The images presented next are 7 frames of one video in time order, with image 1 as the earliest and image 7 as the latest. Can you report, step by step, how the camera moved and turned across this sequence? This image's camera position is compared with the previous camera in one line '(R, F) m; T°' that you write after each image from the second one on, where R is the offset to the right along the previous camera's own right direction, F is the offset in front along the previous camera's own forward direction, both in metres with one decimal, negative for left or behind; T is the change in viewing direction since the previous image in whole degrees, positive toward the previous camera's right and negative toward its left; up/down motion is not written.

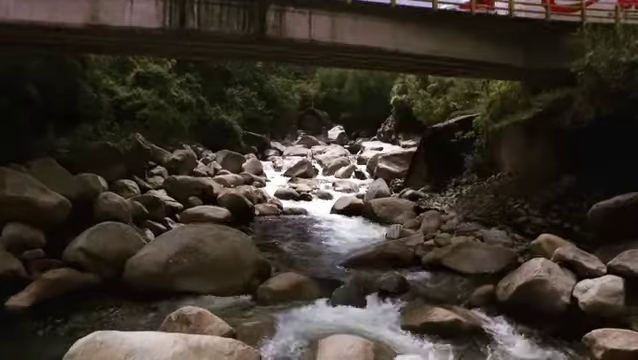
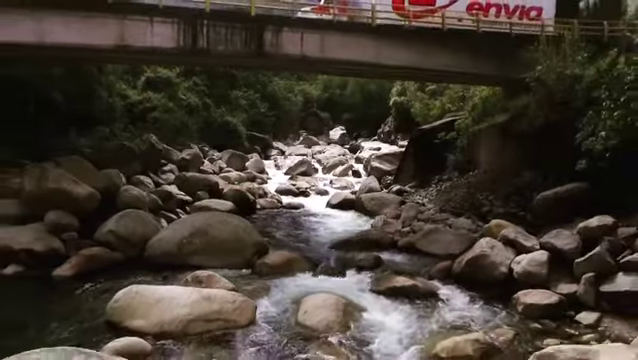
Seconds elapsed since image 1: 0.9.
(+0.5, -2.1) m; -1°
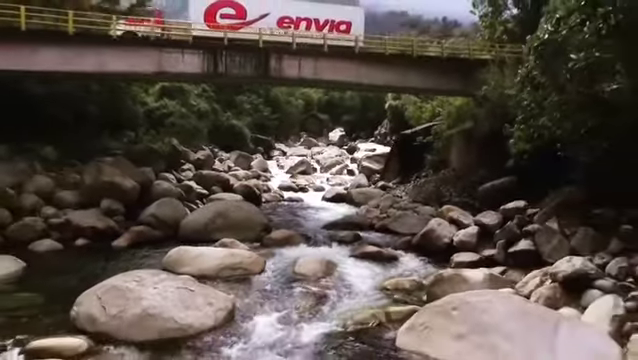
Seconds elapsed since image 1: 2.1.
(+0.3, -3.8) m; 0°
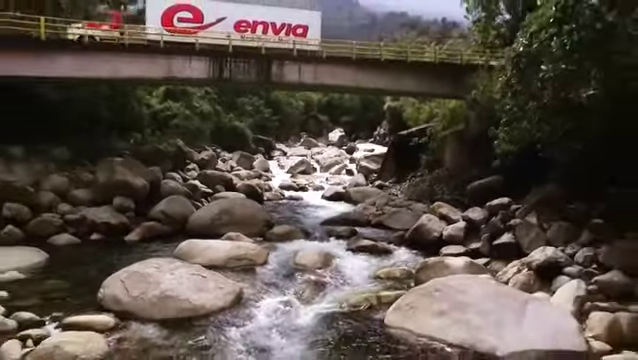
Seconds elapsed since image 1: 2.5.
(0.0, -1.1) m; 0°
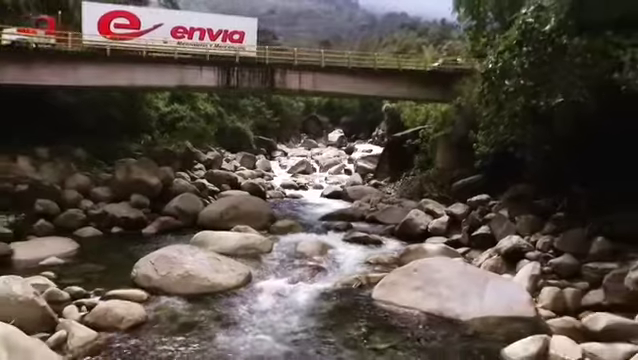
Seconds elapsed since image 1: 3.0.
(+0.1, -1.8) m; 0°
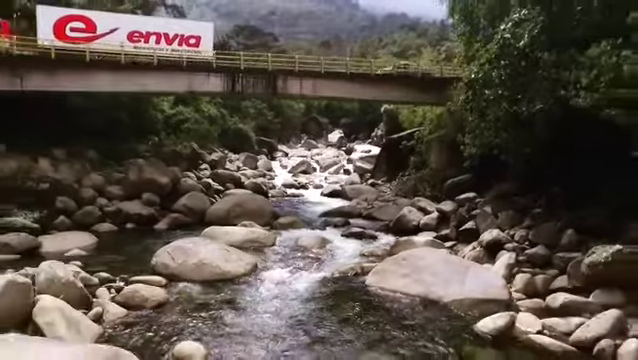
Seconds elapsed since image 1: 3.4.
(0.0, -1.3) m; 0°
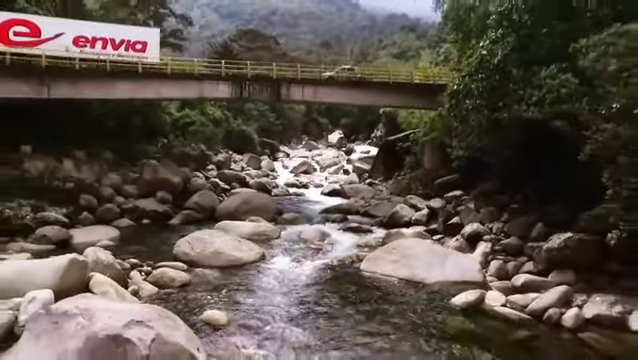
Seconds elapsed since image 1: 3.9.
(0.0, -1.8) m; 0°
